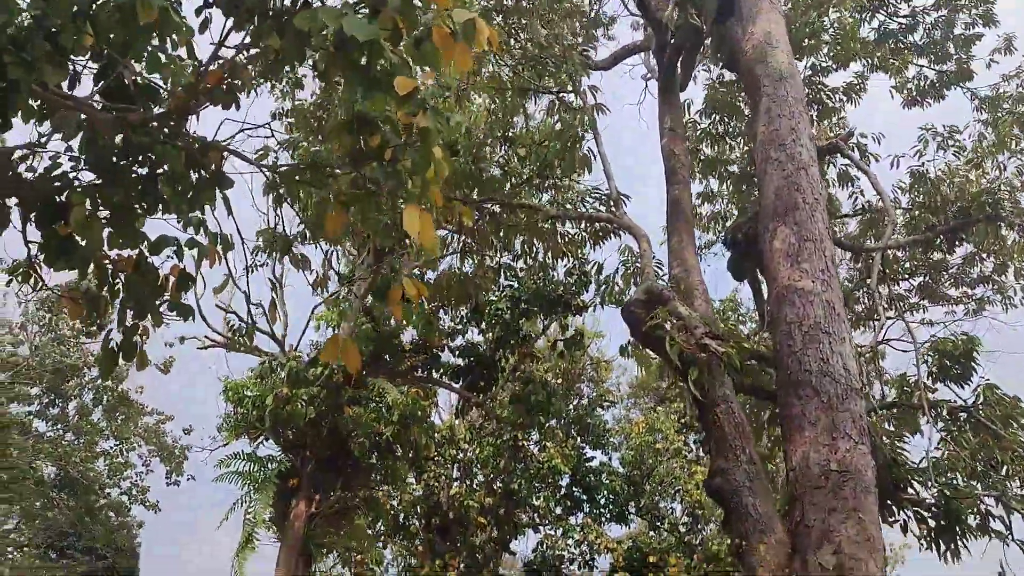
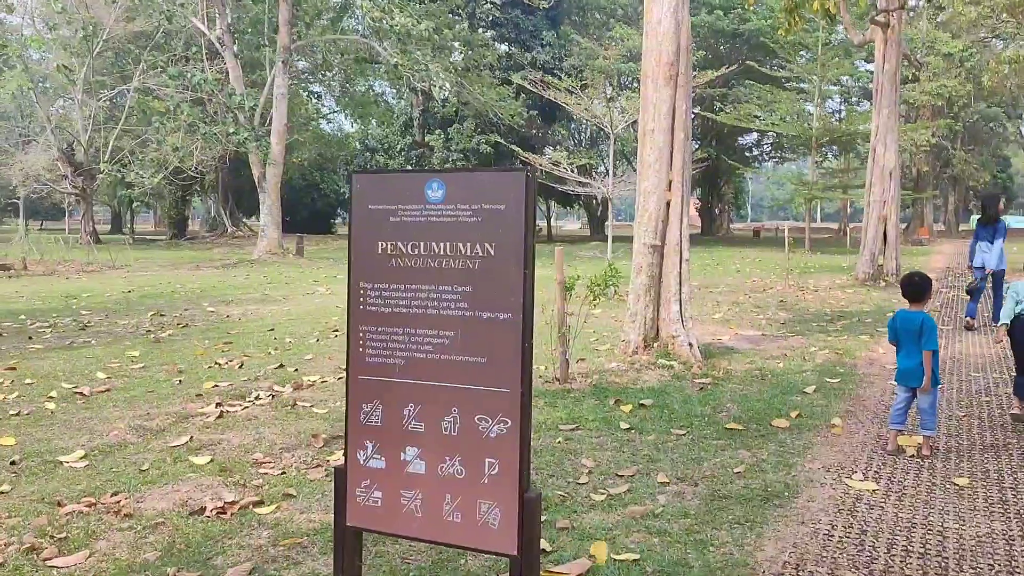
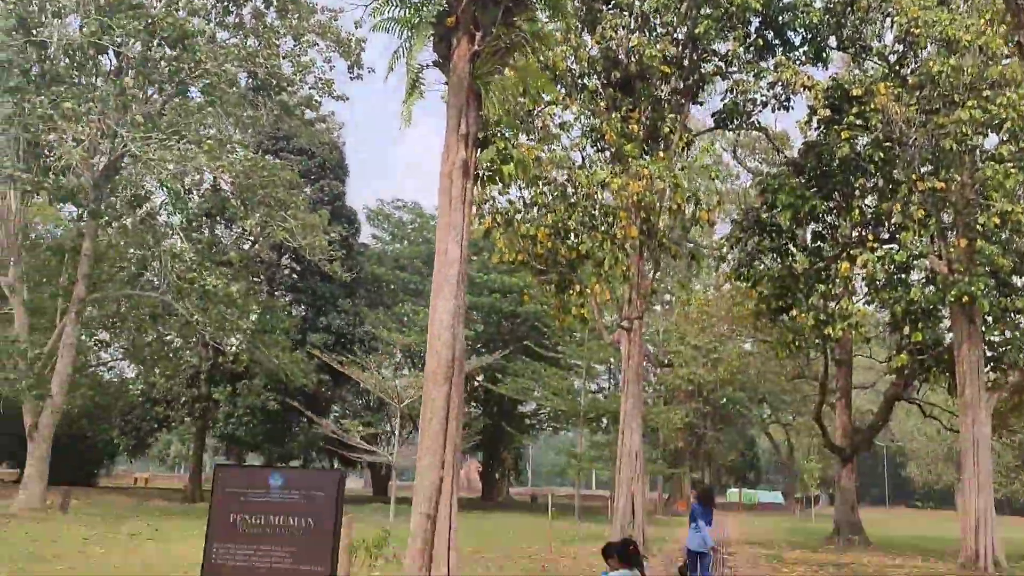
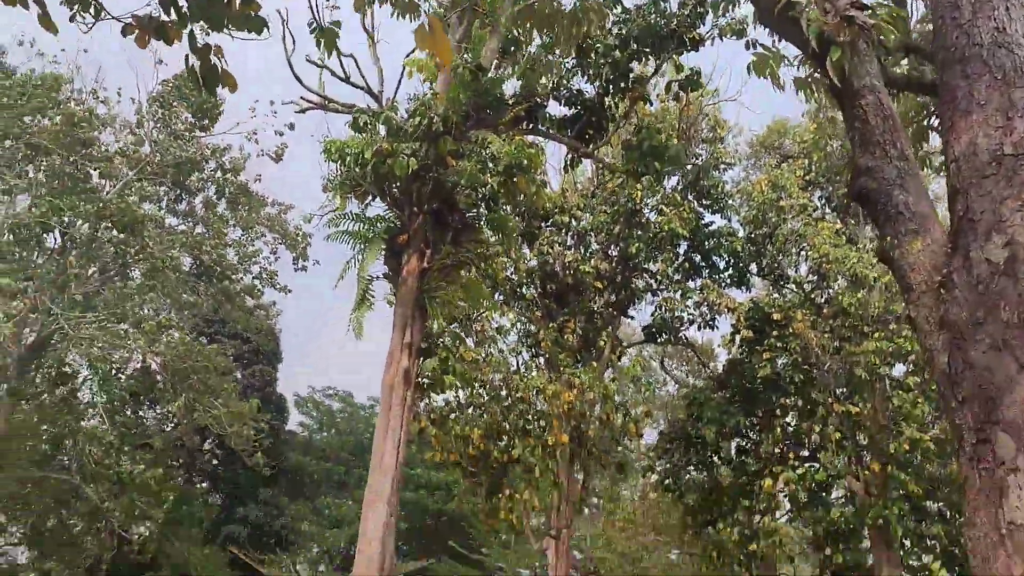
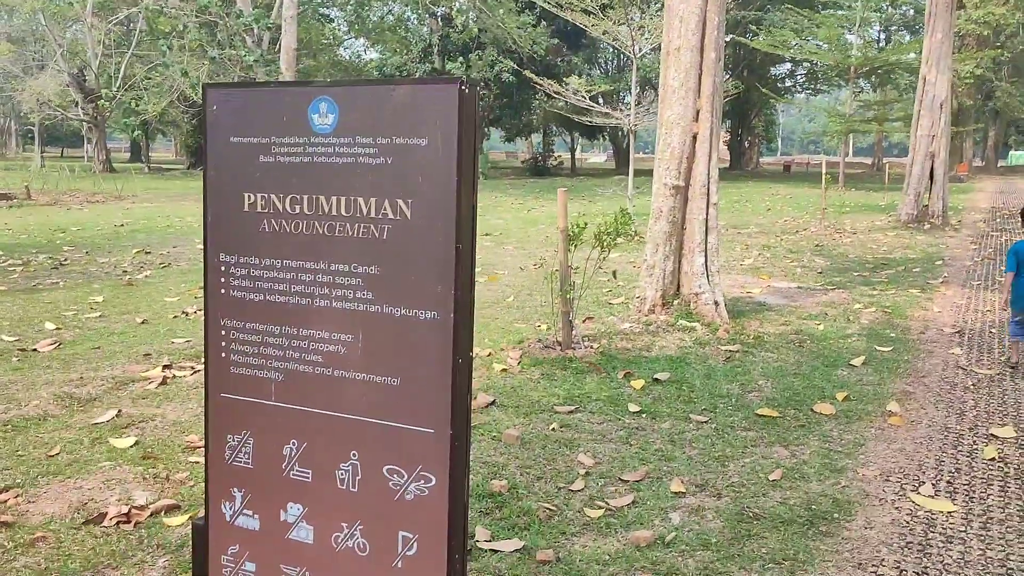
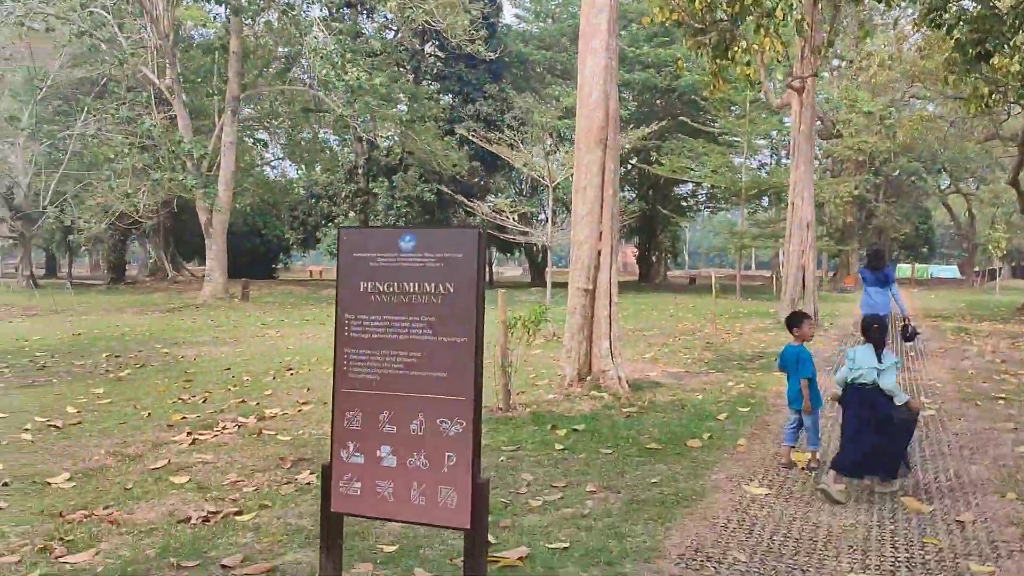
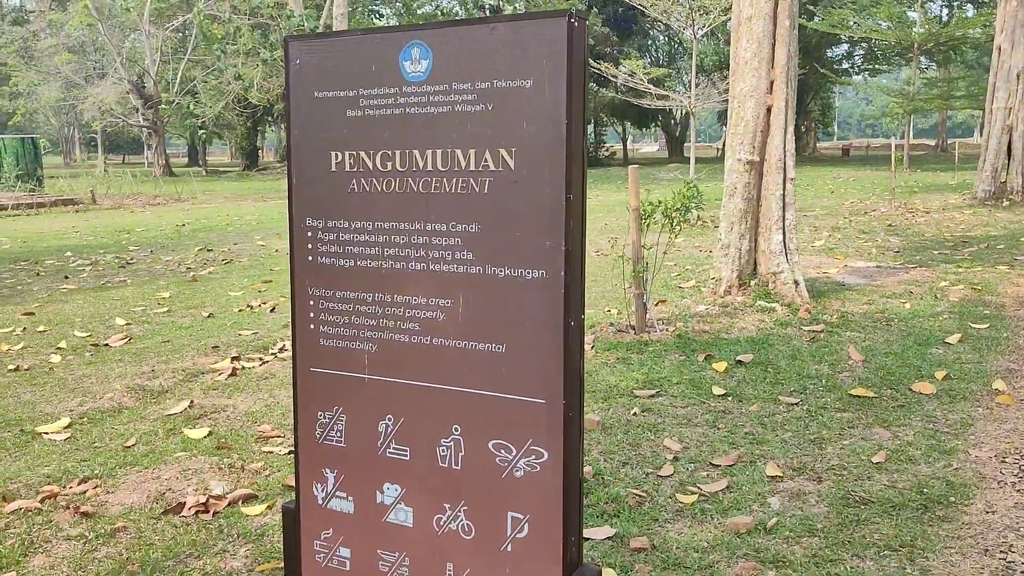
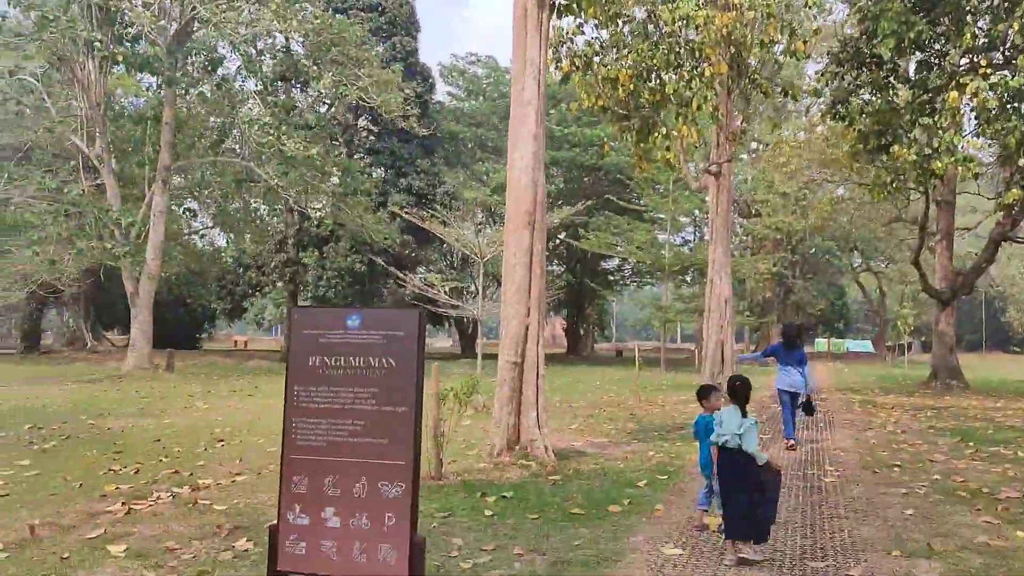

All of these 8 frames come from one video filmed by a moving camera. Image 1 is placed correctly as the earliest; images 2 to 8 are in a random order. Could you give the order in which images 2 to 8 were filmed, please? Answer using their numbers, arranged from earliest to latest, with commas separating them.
4, 3, 8, 6, 2, 5, 7
